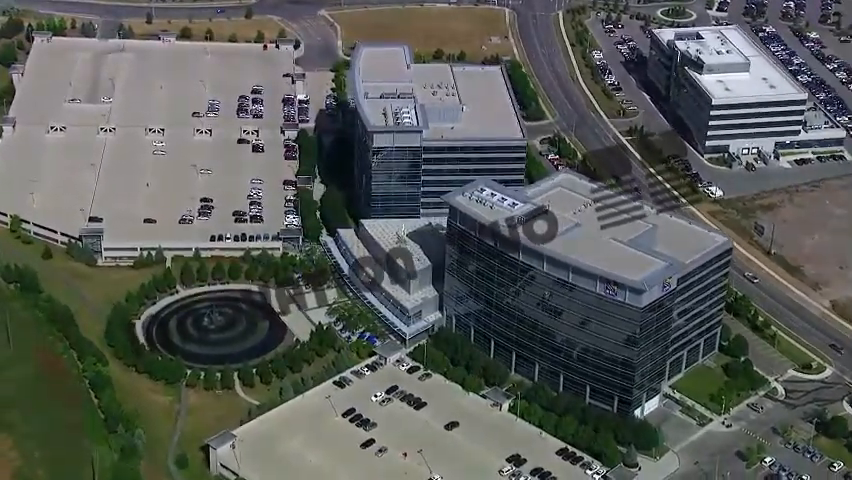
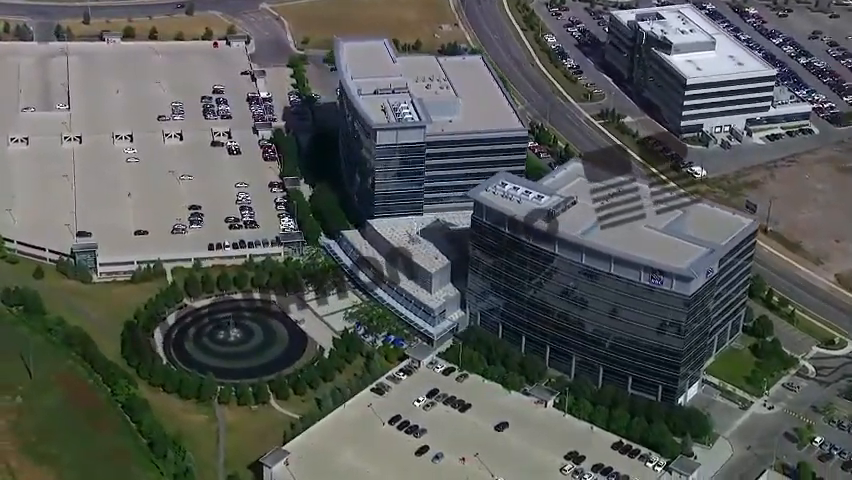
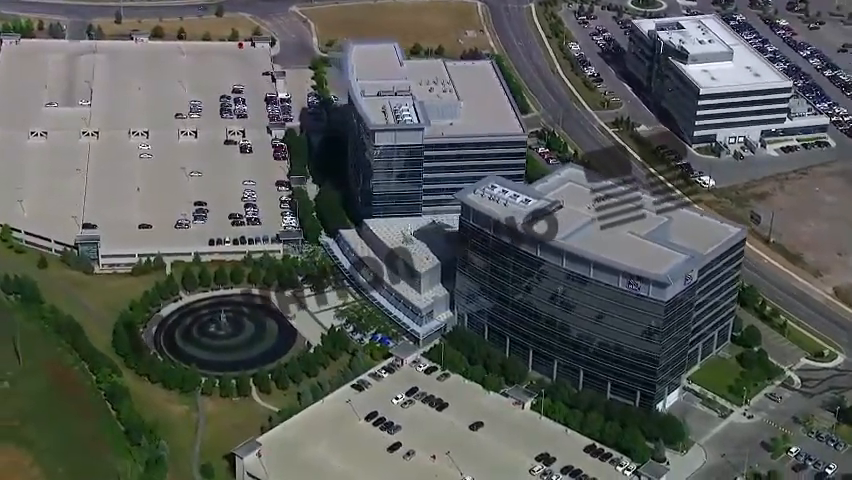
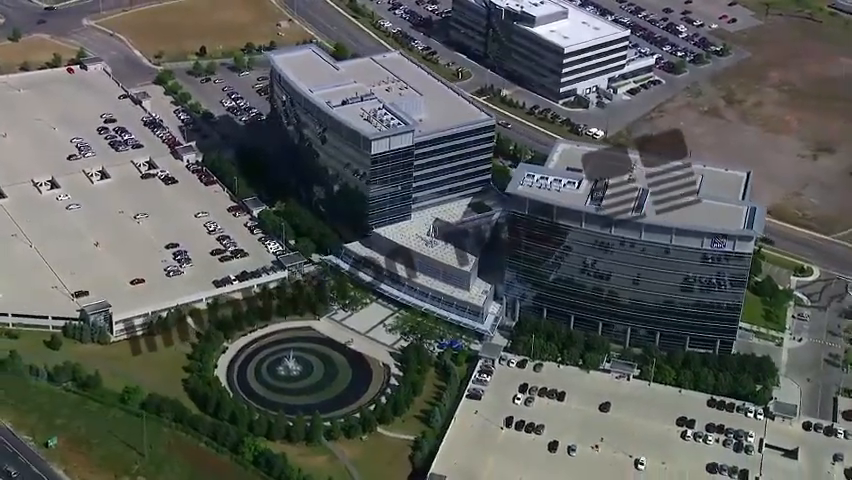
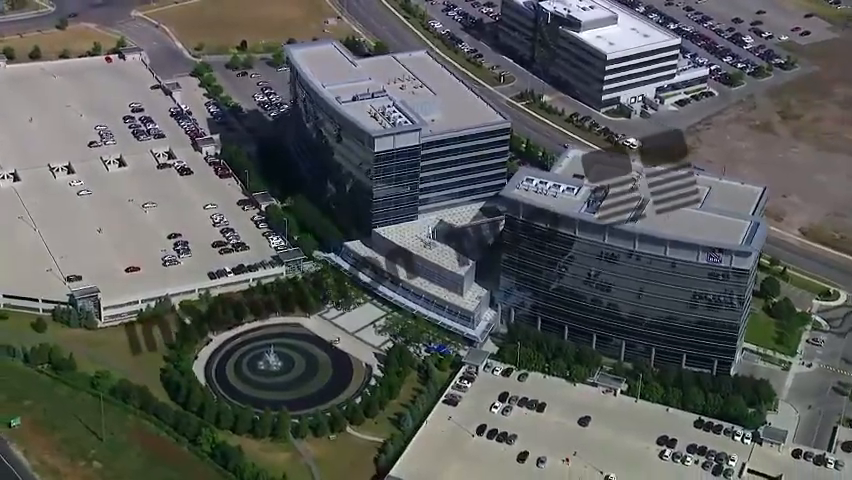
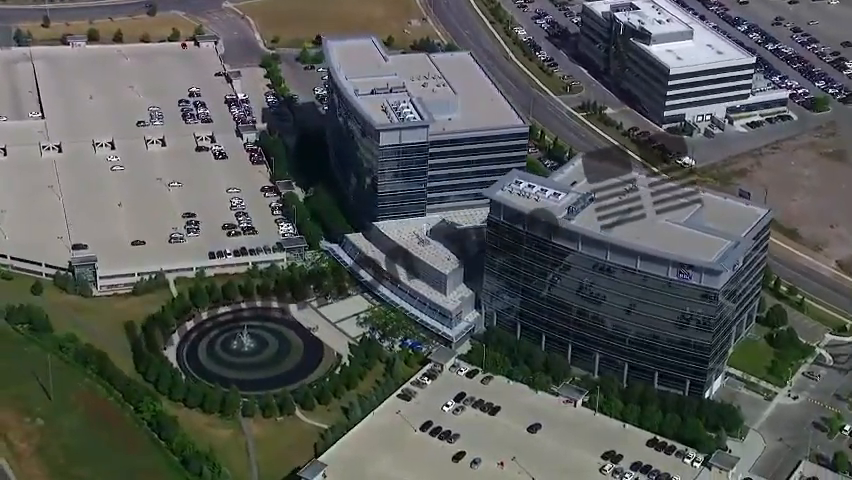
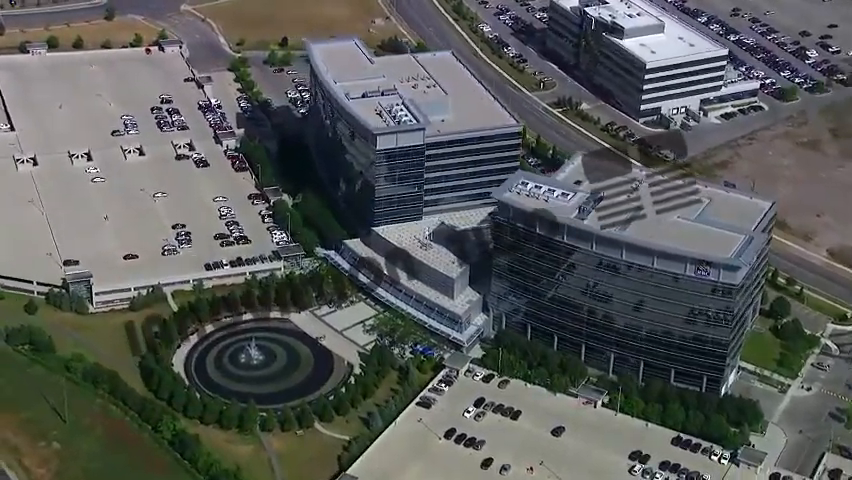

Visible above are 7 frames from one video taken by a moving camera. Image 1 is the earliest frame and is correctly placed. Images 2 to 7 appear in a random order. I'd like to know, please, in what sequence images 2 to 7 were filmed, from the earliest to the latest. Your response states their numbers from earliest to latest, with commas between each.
3, 2, 6, 7, 5, 4
